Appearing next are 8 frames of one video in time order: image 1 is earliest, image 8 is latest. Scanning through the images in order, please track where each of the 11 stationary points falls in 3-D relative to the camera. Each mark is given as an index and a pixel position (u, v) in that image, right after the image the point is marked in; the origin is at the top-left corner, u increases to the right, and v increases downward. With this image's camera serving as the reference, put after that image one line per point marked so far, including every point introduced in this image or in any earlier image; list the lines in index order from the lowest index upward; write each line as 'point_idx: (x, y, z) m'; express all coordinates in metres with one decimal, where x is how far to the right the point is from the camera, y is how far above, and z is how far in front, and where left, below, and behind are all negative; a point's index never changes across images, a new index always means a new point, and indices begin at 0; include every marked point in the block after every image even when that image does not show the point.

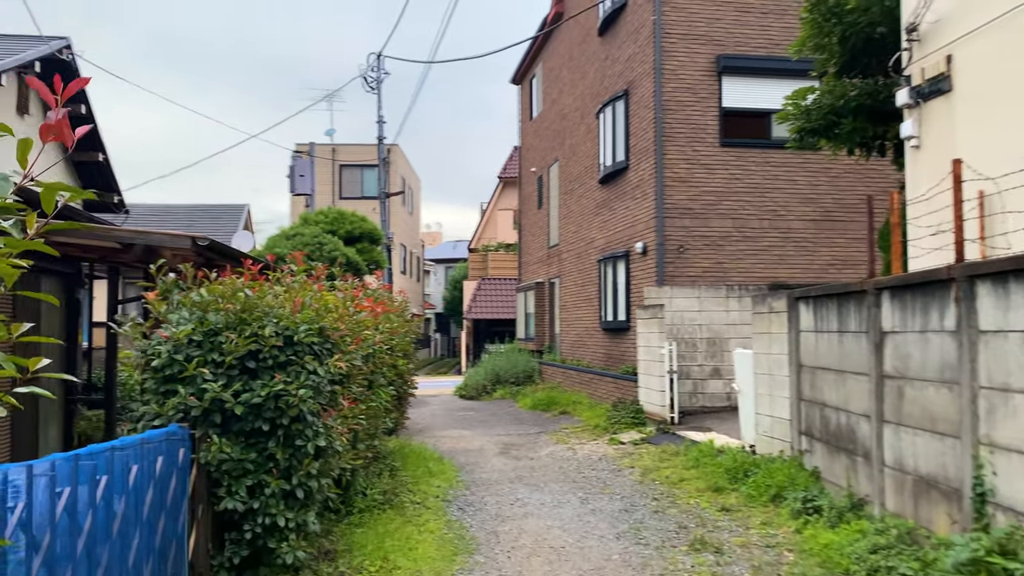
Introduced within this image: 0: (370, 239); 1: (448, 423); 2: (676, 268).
0: (-3.0, +1.0, +16.5) m
1: (-1.0, -2.1, +12.8) m
2: (+2.2, +0.3, +11.4) m
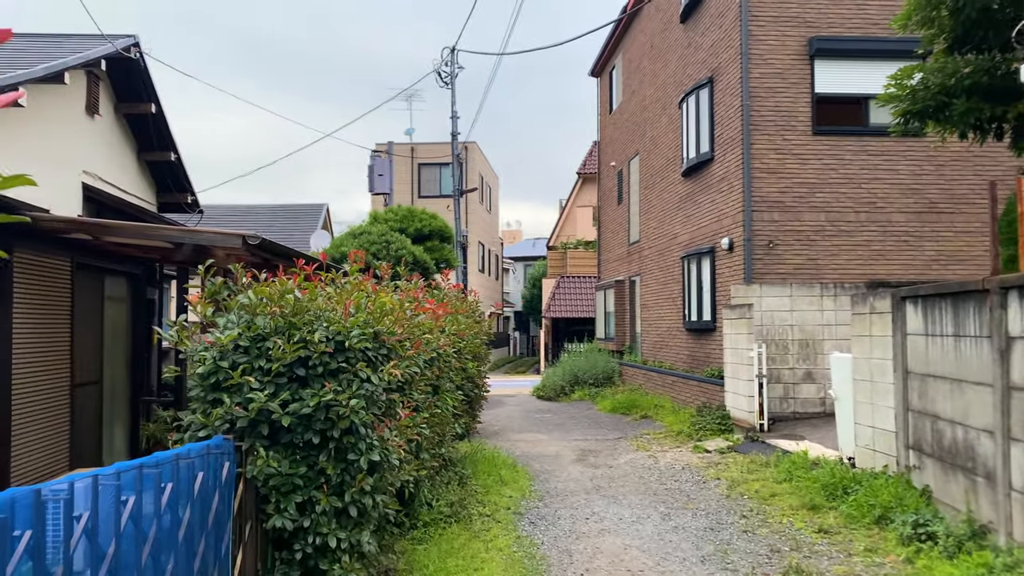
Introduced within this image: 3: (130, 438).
0: (-1.5, +1.0, +16.3) m
1: (+0.2, -2.0, +12.4) m
2: (+3.2, +0.3, +10.7) m
3: (-2.9, -1.1, +6.4) m
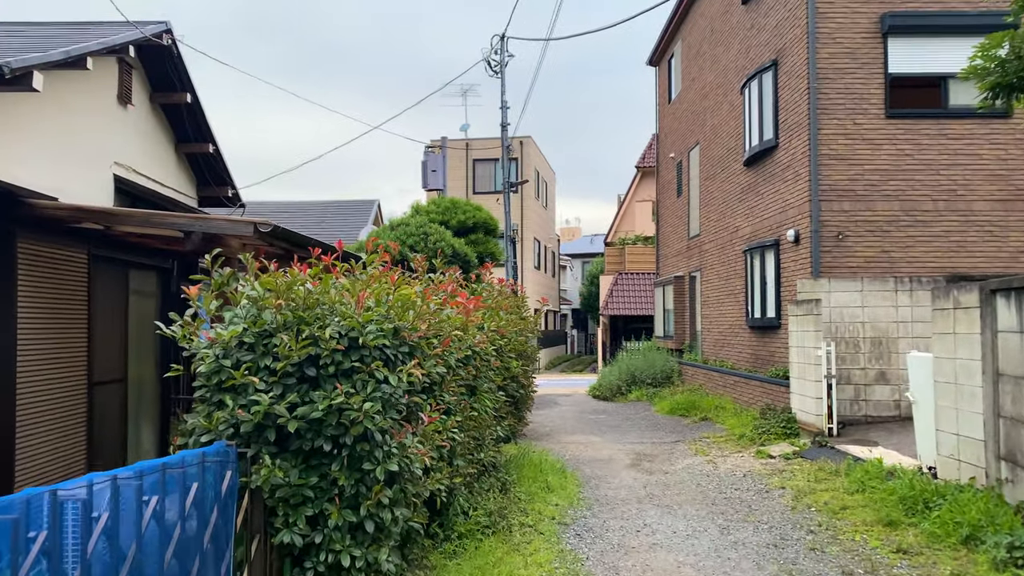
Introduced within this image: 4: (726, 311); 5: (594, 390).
0: (-0.4, +1.1, +16.0) m
1: (+0.9, -2.0, +11.9) m
2: (+3.9, +0.4, +10.0) m
3: (-2.6, -1.1, +6.2) m
4: (+3.5, -0.4, +13.9) m
5: (+1.7, -2.1, +17.3) m
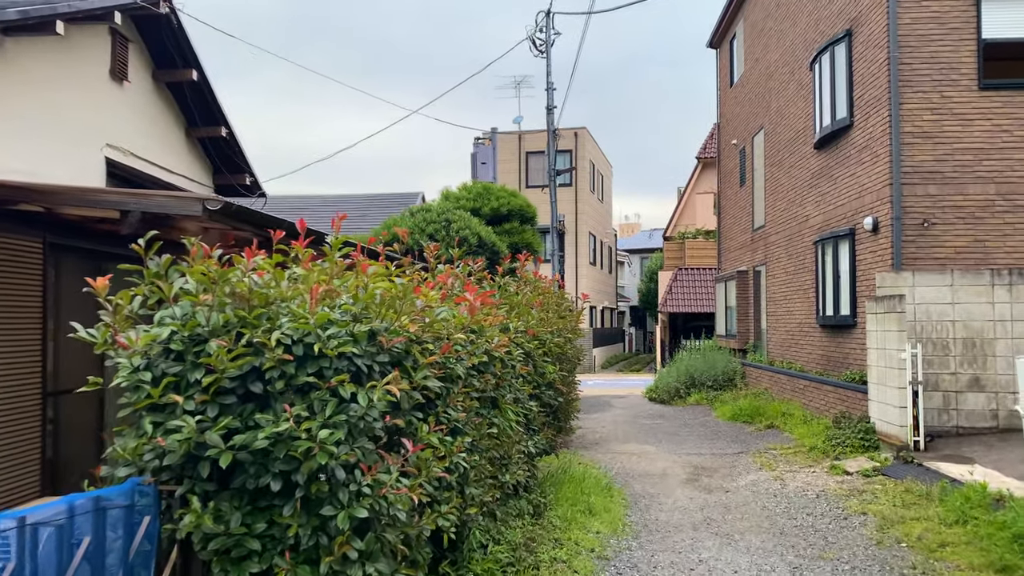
0: (+0.5, +1.2, +15.1) m
1: (+1.6, -1.9, +11.0) m
2: (+4.3, +0.4, +8.9) m
3: (-2.4, -1.1, +5.5) m
4: (+4.3, -0.3, +12.8) m
5: (+2.7, -2.0, +16.3) m
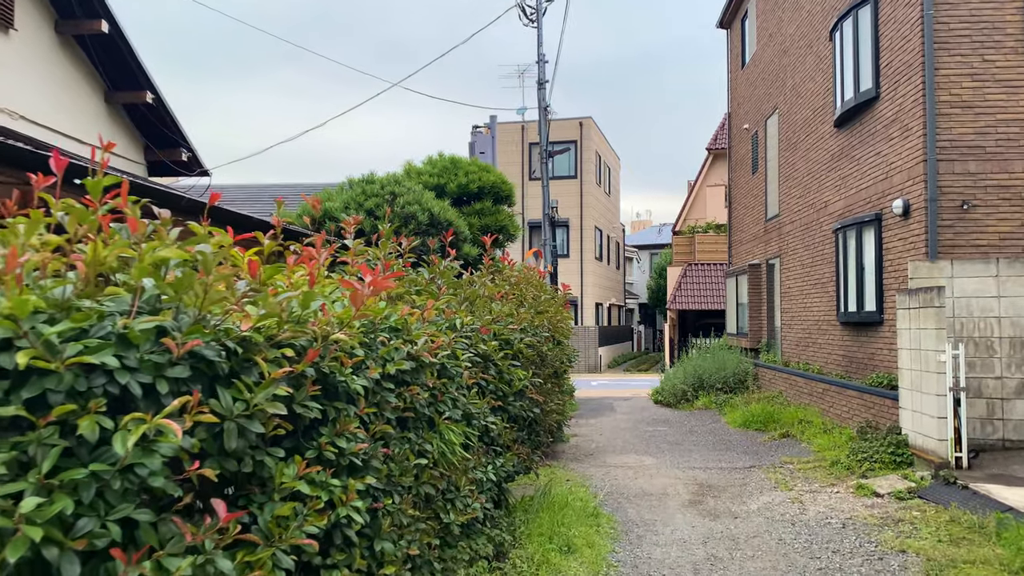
0: (+0.4, +1.3, +14.1) m
1: (+1.4, -1.8, +9.9) m
2: (+4.1, +0.5, +7.8) m
3: (-2.6, -1.0, +4.5) m
4: (+4.1, -0.2, +11.6) m
5: (+2.6, -1.9, +15.2) m
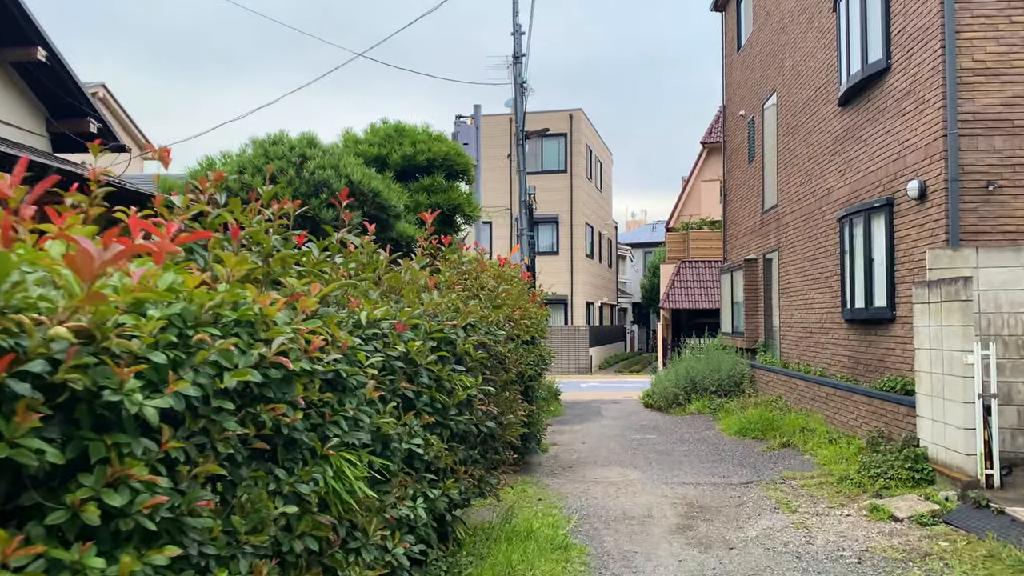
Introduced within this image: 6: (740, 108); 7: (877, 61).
0: (0.0, +1.3, +13.1) m
1: (+1.1, -1.8, +9.0) m
2: (+3.8, +0.6, +6.9) m
3: (-2.9, -0.9, +3.5) m
4: (+3.8, -0.2, +10.7) m
5: (+2.3, -1.9, +14.3) m
6: (+4.2, +3.3, +15.4) m
7: (+3.6, +2.2, +8.3) m
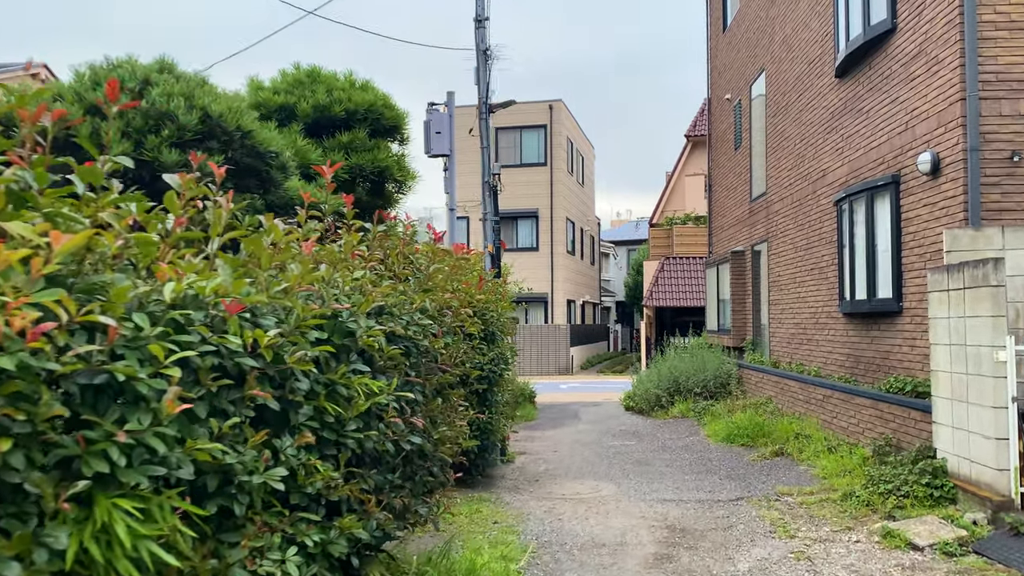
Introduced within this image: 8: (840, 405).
0: (-0.4, +1.4, +12.1) m
1: (+0.7, -1.7, +8.0) m
2: (+3.5, +0.7, +6.0) m
3: (-3.2, -0.8, +2.5) m
4: (+3.4, -0.1, +9.8) m
5: (+1.8, -1.8, +13.3) m
6: (+3.7, +3.4, +14.5) m
7: (+3.2, +2.3, +7.3) m
8: (+3.0, -1.1, +7.8) m
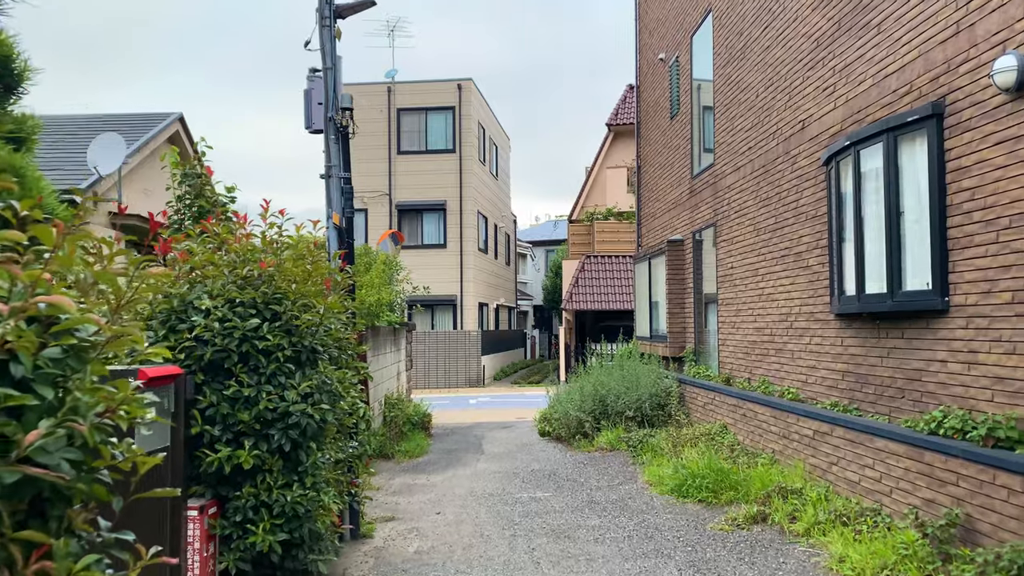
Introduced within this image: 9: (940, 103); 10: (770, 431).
0: (-1.7, +1.4, +9.4) m
1: (-0.2, -1.6, +5.4) m
2: (+2.8, +0.7, +3.6) m
3: (-3.5, -0.7, -0.5) m
4: (+2.3, 0.0, +7.4) m
5: (+0.4, -1.8, +10.8) m
6: (+2.1, +3.4, +12.1) m
7: (+2.3, +2.4, +5.0) m
8: (+2.1, -1.0, +5.3) m
9: (+2.4, +1.0, +4.7) m
10: (+2.1, -1.1, +6.8) m
